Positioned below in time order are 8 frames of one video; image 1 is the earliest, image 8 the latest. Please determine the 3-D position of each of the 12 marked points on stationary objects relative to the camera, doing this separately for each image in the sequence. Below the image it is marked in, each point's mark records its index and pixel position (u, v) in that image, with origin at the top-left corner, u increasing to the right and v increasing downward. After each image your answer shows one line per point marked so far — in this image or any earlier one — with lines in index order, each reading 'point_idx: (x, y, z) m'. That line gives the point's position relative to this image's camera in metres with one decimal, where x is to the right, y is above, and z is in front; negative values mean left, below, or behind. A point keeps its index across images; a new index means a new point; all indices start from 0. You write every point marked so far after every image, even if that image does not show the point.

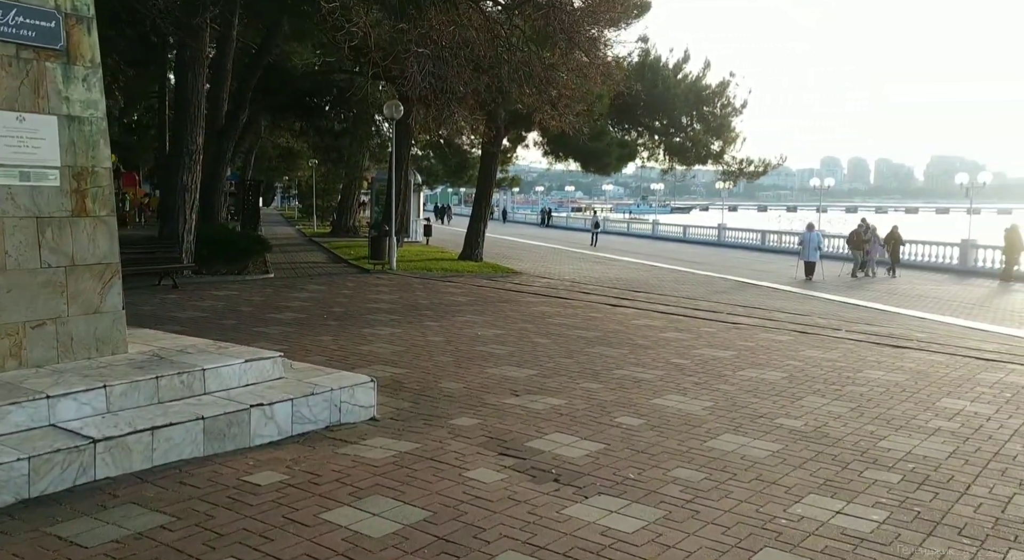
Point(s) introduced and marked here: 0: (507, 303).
0: (0.0, -0.4, +15.3) m
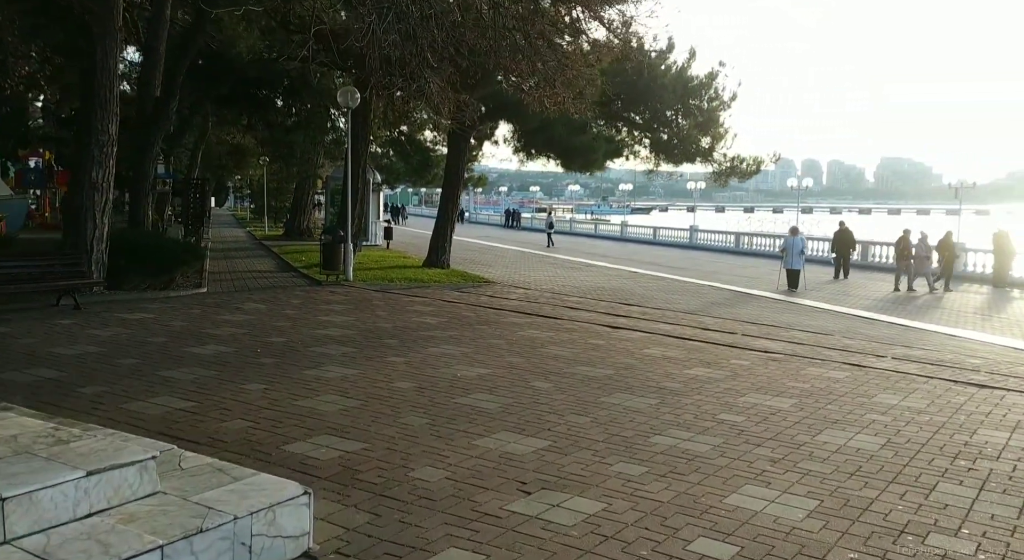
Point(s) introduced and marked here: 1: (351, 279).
0: (-0.2, -0.6, +12.9) m
1: (-3.0, -0.1, +18.5) m
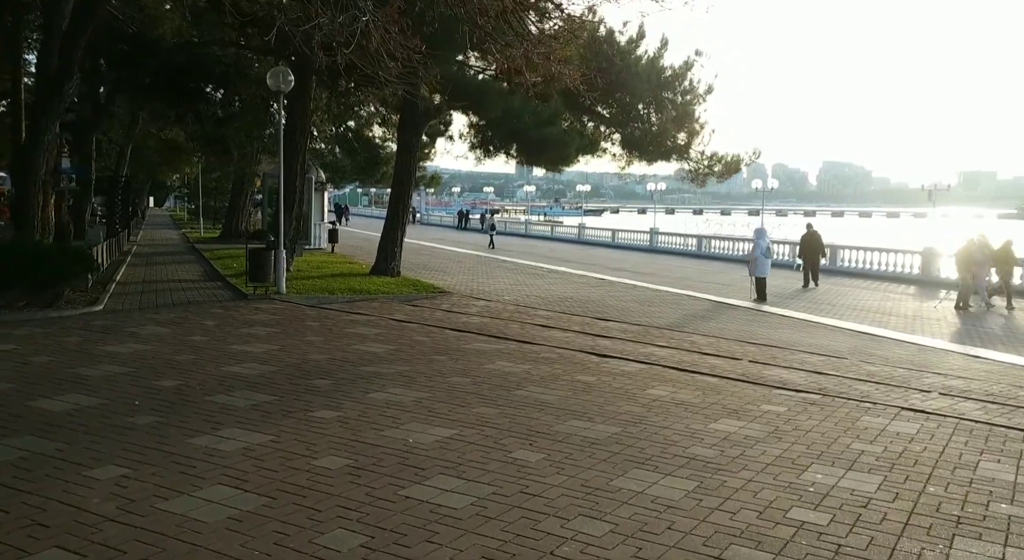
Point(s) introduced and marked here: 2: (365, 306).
0: (-0.6, -0.8, +10.6) m
1: (-3.7, -0.2, +16.0) m
2: (-2.4, -0.5, +15.8) m
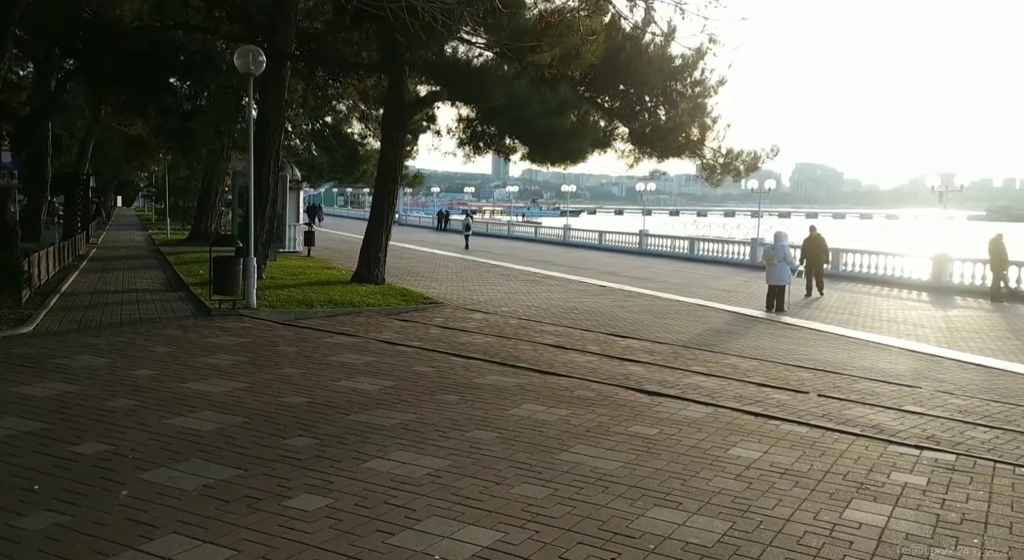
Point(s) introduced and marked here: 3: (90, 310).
0: (-0.4, -0.9, +8.6) m
1: (-3.6, -0.4, +13.9) m
2: (-2.3, -0.7, +13.8) m
3: (-5.9, -0.5, +13.7) m
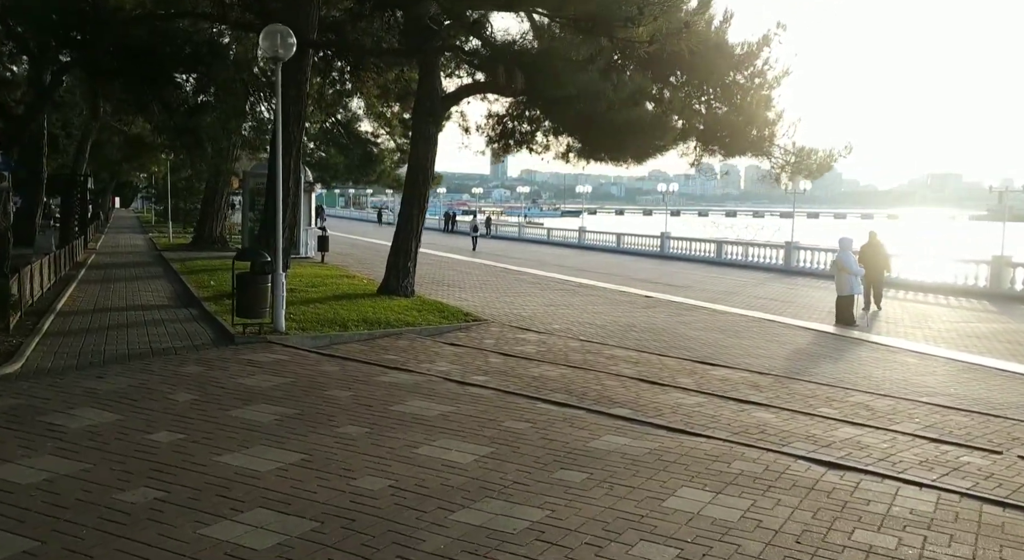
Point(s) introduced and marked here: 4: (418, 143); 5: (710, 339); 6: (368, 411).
0: (+0.4, -1.2, +6.6) m
1: (-2.8, -0.7, +12.0) m
2: (-1.5, -0.9, +11.8) m
3: (-5.1, -0.7, +11.8) m
4: (-1.9, +2.7, +19.3) m
5: (+3.0, -0.9, +14.8) m
6: (-1.2, -1.0, +8.0) m
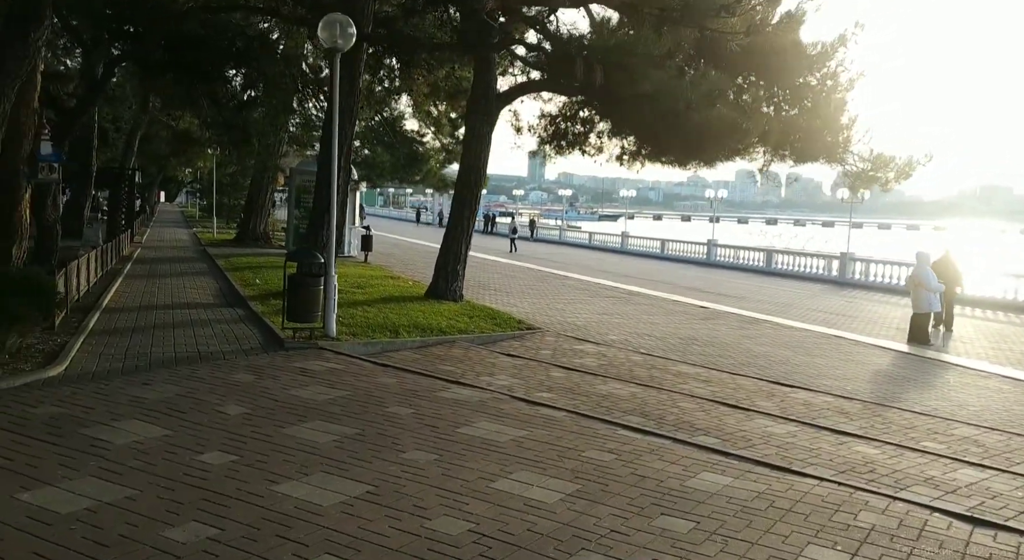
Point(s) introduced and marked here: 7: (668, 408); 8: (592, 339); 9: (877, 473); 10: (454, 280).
0: (+1.0, -1.3, +5.9) m
1: (-2.0, -0.7, +11.3) m
2: (-0.7, -1.0, +11.1) m
3: (-4.3, -0.7, +11.2) m
4: (-0.8, +2.6, +18.7) m
5: (+3.9, -1.1, +13.9) m
6: (-0.6, -1.1, +7.3) m
7: (+1.5, -1.2, +9.3) m
8: (+1.3, -0.9, +15.4) m
9: (+2.6, -1.3, +6.8) m
10: (-1.2, 0.0, +19.2) m
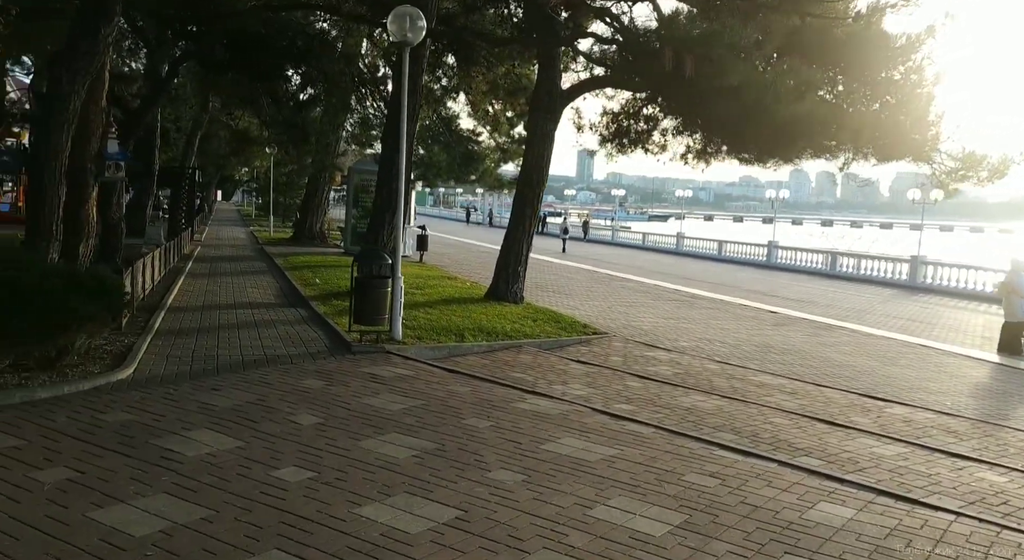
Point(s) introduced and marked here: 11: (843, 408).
0: (+1.5, -1.3, +5.3) m
1: (-1.2, -0.7, +10.9) m
2: (+0.1, -1.0, +10.6) m
3: (-3.5, -0.7, +10.9) m
4: (+0.4, +2.6, +18.2) m
5: (+4.8, -1.2, +13.2) m
6: (0.0, -1.1, +6.8) m
7: (+2.2, -1.3, +8.7) m
8: (+2.3, -1.0, +14.7) m
9: (+3.1, -1.4, +6.1) m
10: (+0.1, 0.0, +18.7) m
11: (+3.3, -1.3, +9.8) m
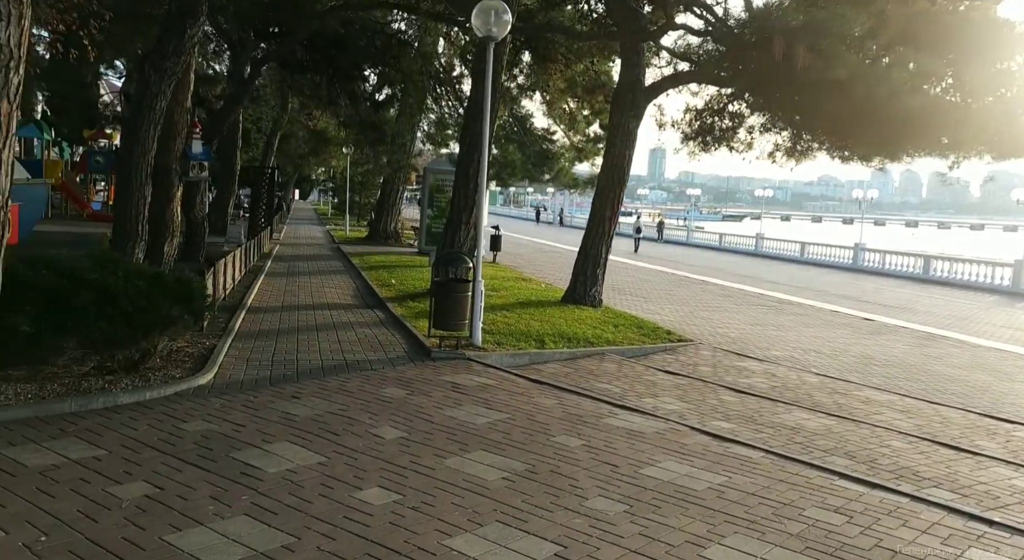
0: (+2.1, -1.4, +4.6) m
1: (-0.3, -0.8, +10.4) m
2: (+1.0, -1.1, +10.0) m
3: (-2.6, -0.7, +10.5) m
4: (+1.9, +2.5, +17.5) m
5: (+5.9, -1.3, +12.2) m
6: (+0.7, -1.2, +6.2) m
7: (+3.0, -1.4, +7.9) m
8: (+3.5, -1.0, +14.0) m
9: (+3.7, -1.5, +5.3) m
10: (+1.6, -0.1, +18.1) m
11: (+4.1, -1.4, +8.9) m
